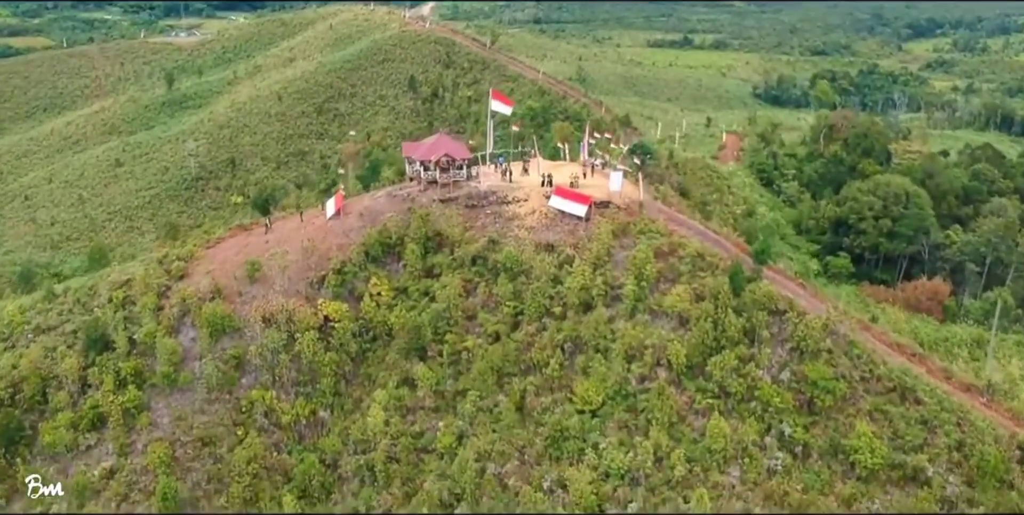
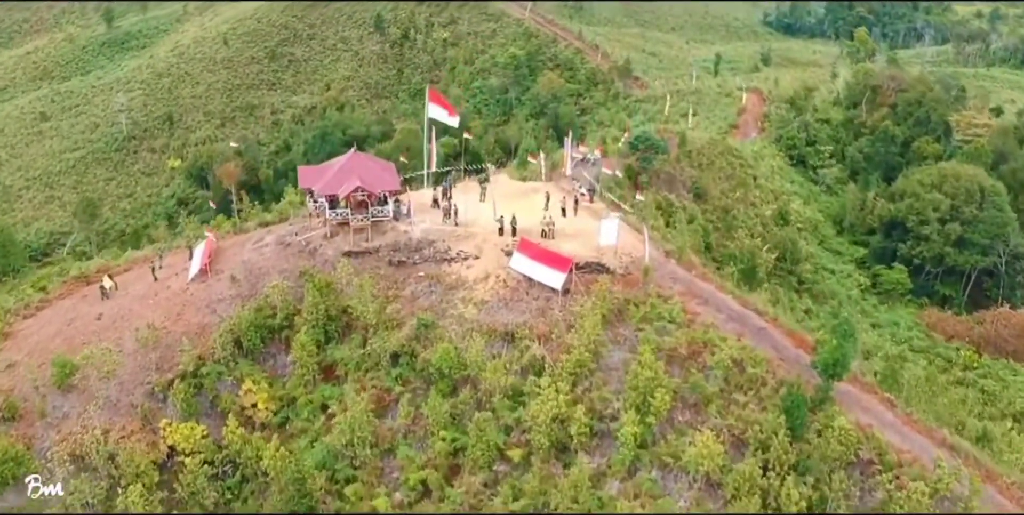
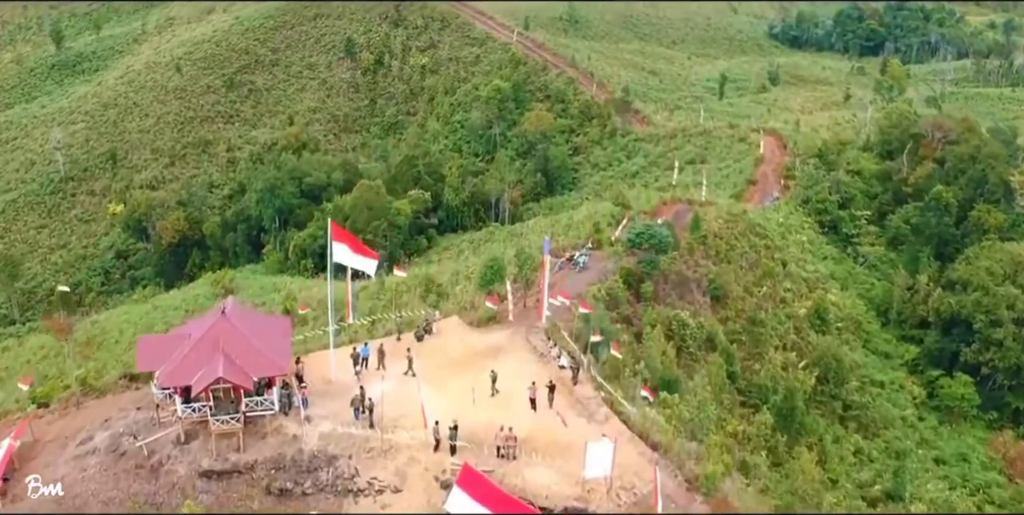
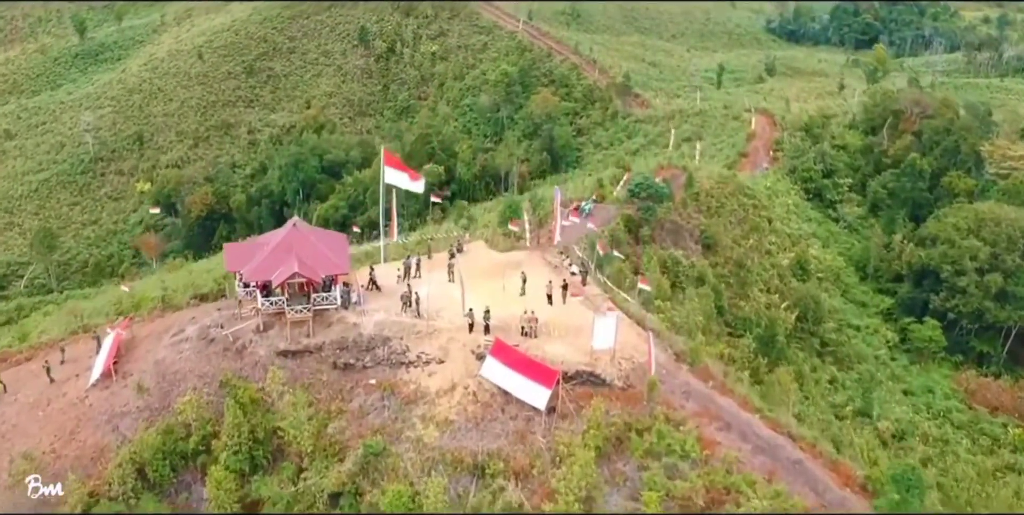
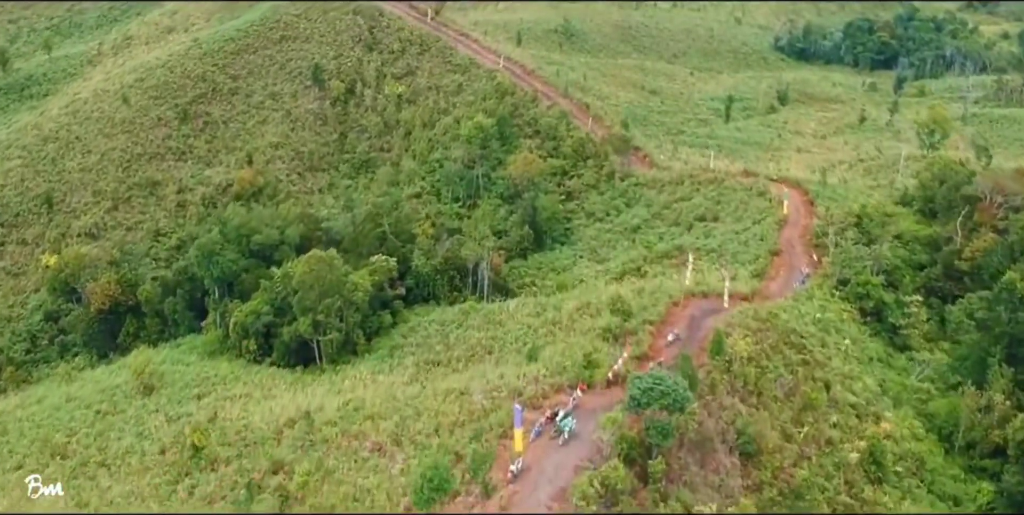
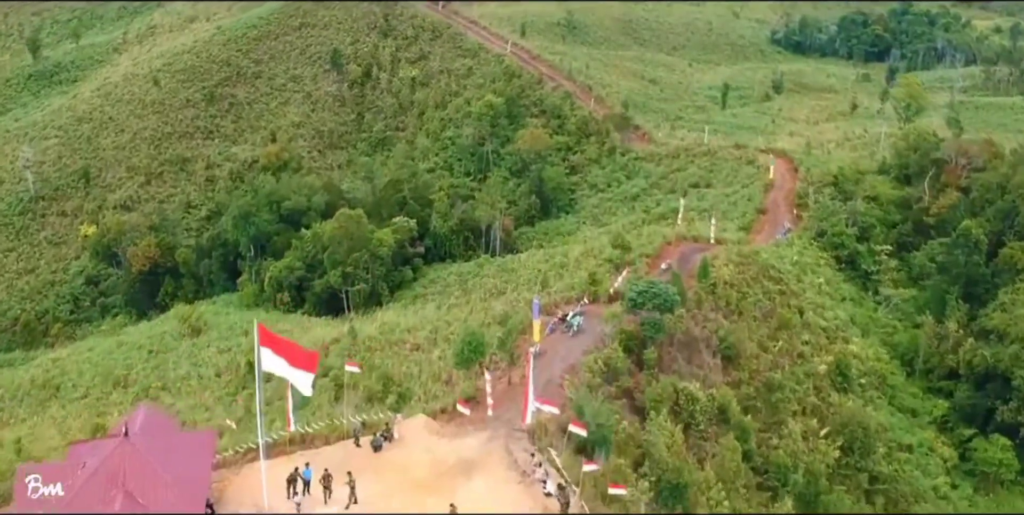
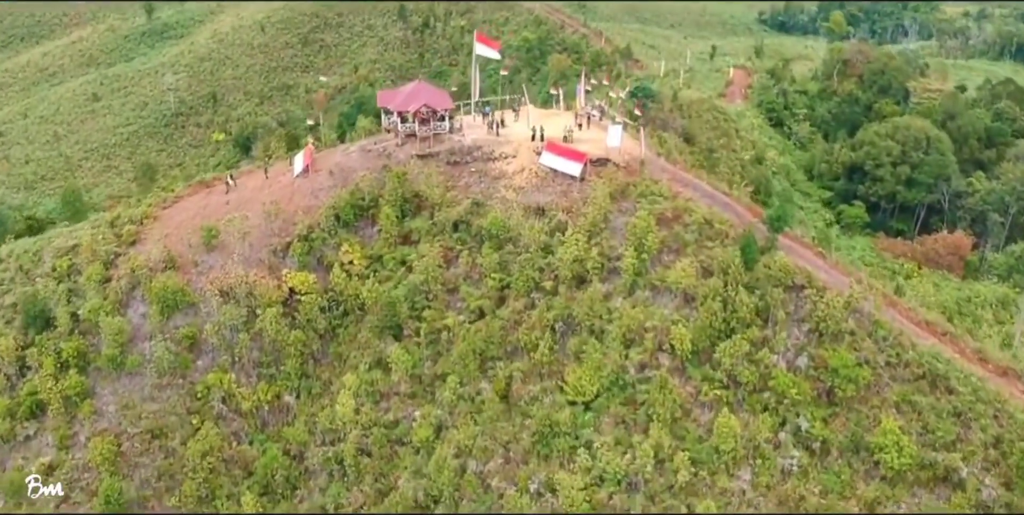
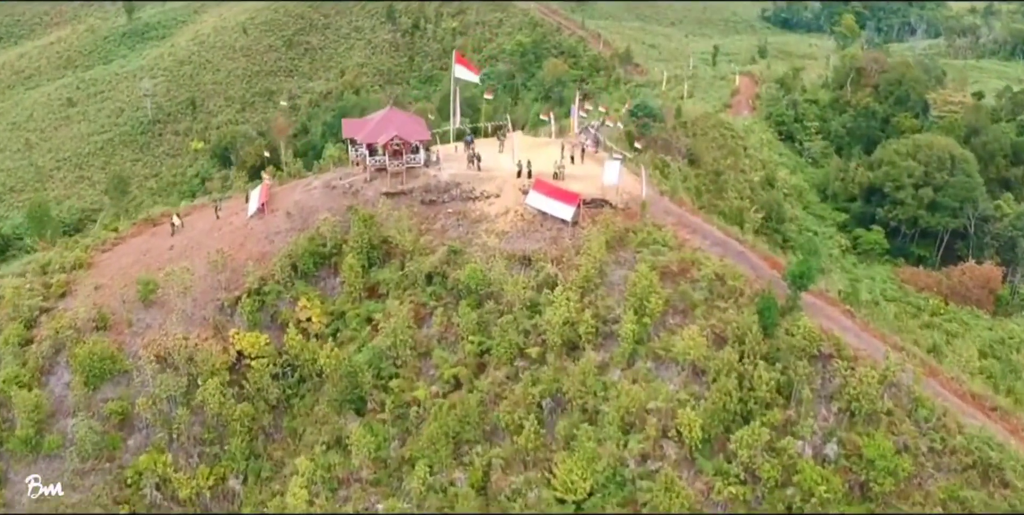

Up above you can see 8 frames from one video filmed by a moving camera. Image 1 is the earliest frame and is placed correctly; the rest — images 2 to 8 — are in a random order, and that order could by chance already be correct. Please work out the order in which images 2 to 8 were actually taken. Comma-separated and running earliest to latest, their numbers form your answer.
7, 8, 2, 4, 3, 6, 5
